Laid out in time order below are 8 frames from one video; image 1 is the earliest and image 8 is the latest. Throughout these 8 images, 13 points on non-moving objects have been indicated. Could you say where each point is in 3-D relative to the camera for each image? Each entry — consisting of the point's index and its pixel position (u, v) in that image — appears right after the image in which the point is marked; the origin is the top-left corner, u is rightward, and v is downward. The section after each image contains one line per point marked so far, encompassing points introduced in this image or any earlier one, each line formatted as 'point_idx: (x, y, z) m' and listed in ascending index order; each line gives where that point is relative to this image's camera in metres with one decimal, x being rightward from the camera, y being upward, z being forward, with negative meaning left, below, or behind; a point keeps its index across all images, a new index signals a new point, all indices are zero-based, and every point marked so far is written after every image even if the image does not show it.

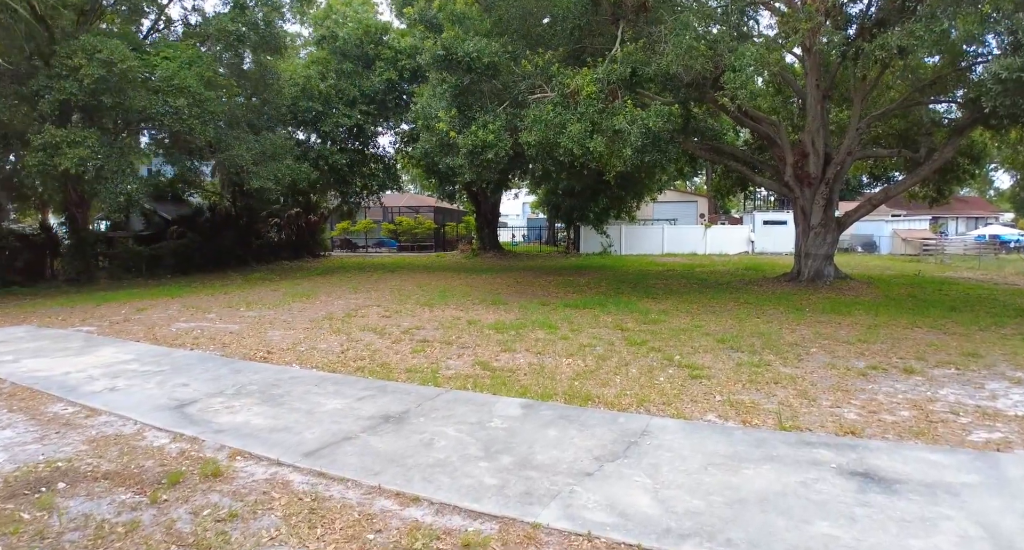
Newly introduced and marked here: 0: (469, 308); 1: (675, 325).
0: (-0.9, -0.7, +12.8) m
1: (+2.6, -0.8, +10.2) m
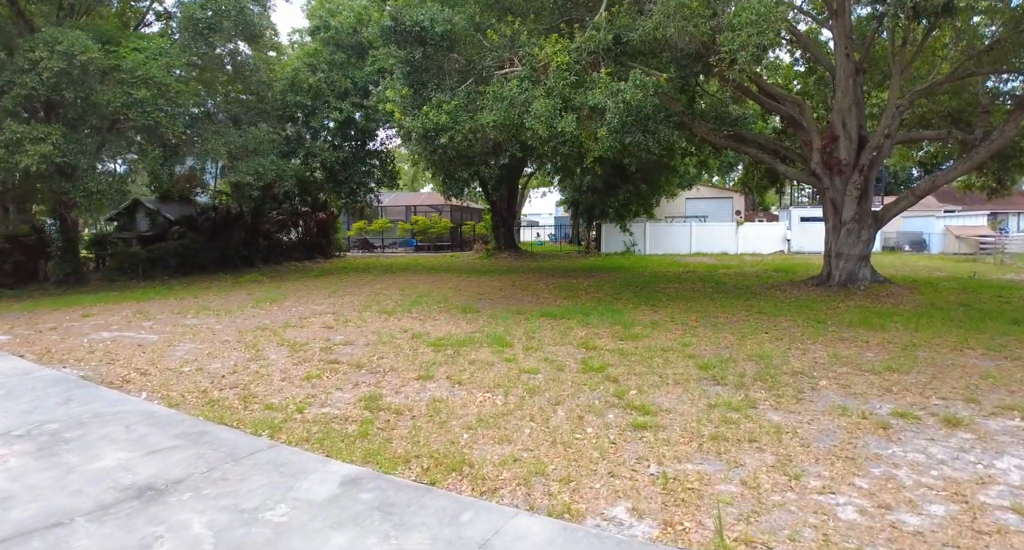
0: (-1.5, -0.8, +11.1) m
1: (+1.8, -0.9, +8.2) m
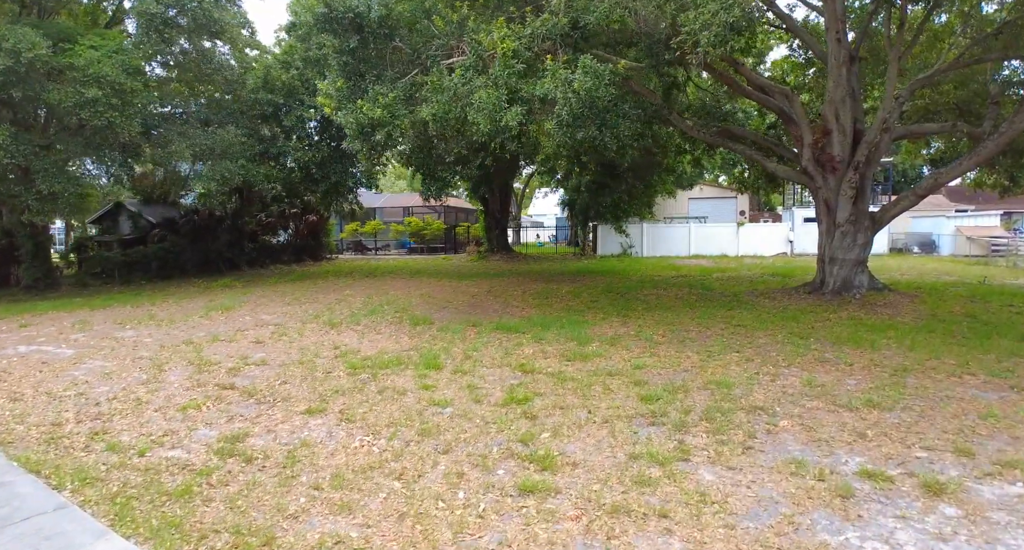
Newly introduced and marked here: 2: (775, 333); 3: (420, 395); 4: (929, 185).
0: (-2.2, -0.9, +10.0) m
1: (+1.0, -1.0, +7.2) m
2: (+3.5, -0.8, +8.5) m
3: (-0.9, -1.2, +6.1) m
4: (+6.8, +1.4, +10.4) m
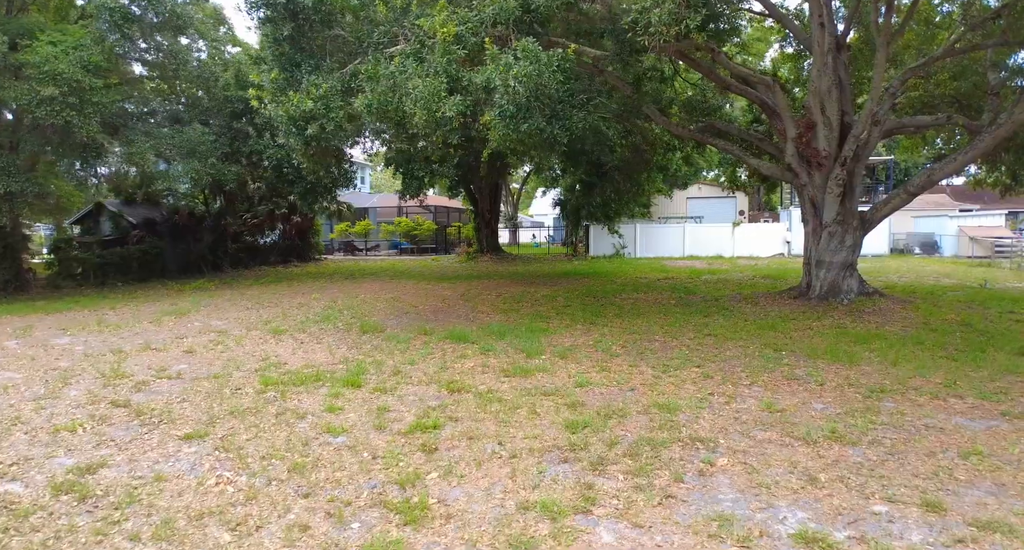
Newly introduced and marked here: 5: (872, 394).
0: (-2.9, -1.0, +9.3) m
1: (+0.3, -1.0, +6.4) m
2: (+2.8, -0.8, +7.6) m
3: (-1.6, -1.2, +5.3) m
4: (+6.2, +1.4, +9.6) m
5: (+3.0, -1.0, +5.4) m
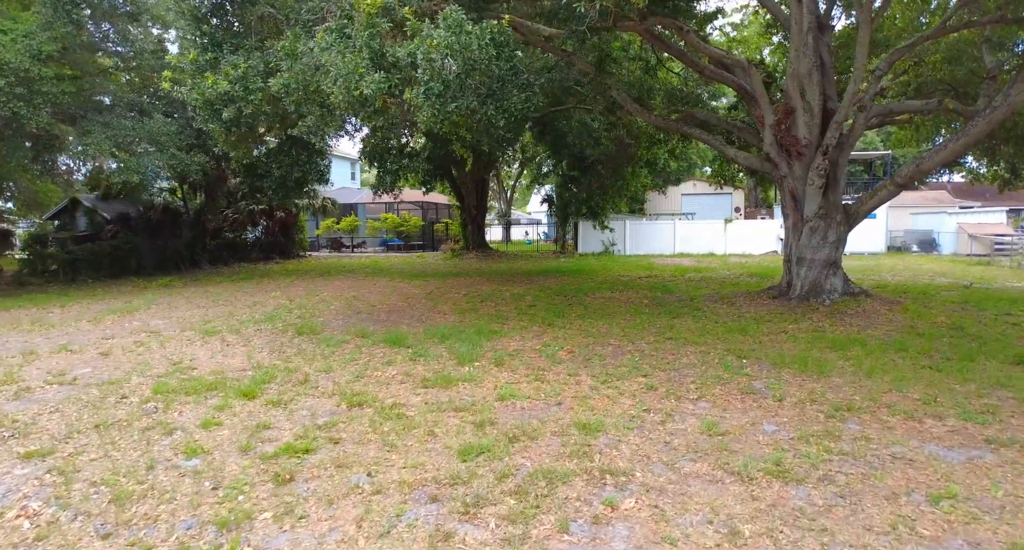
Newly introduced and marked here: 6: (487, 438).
0: (-3.6, -0.9, +8.5) m
1: (-0.4, -1.0, +5.6) m
2: (+2.1, -0.8, +6.8) m
3: (-2.3, -1.2, +4.5) m
4: (+5.5, +1.4, +8.7) m
5: (+2.3, -1.0, +4.6) m
6: (-0.1, -1.1, +4.2) m
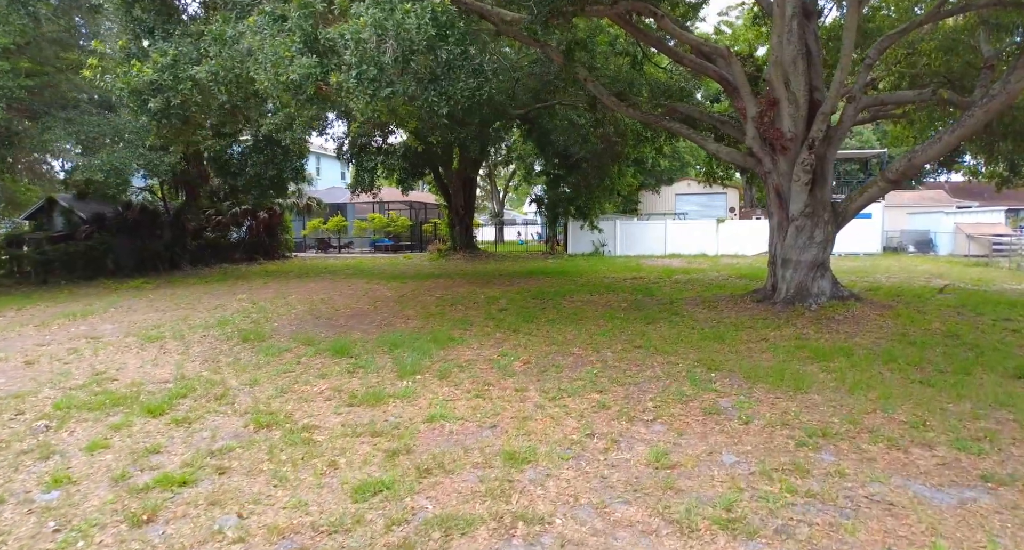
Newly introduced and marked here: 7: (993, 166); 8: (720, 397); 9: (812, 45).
0: (-4.0, -0.9, +7.9) m
1: (-0.9, -1.0, +4.9) m
2: (+1.6, -0.8, +6.2) m
3: (-2.8, -1.2, +3.9) m
4: (+5.0, +1.4, +8.1) m
5: (+1.8, -1.0, +4.0) m
6: (-0.6, -1.1, +3.6) m
7: (+9.4, +2.1, +12.5) m
8: (+1.6, -0.9, +4.9) m
9: (+4.2, +3.2, +8.9) m
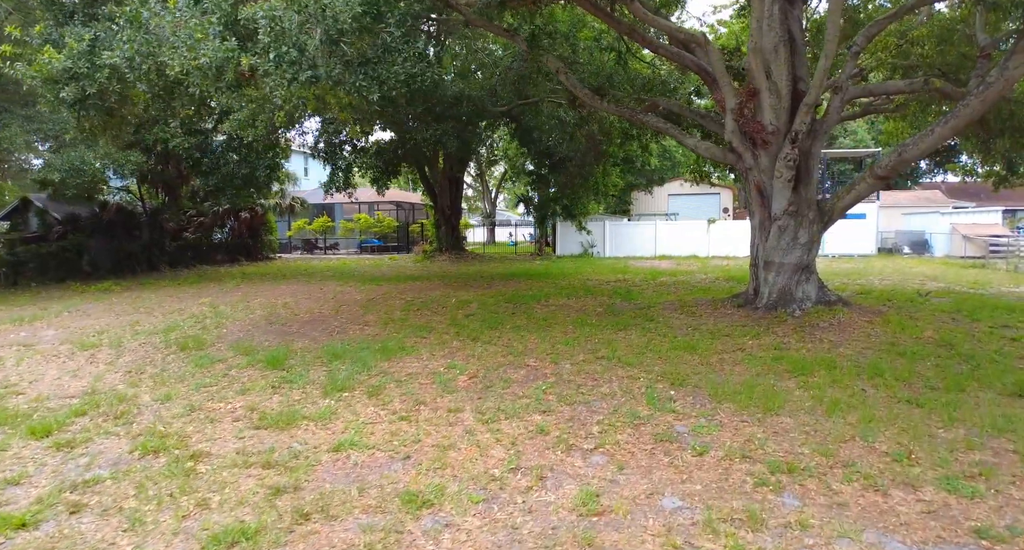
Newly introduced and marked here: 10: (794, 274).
0: (-4.5, -1.0, +7.2) m
1: (-1.3, -1.1, +4.3) m
2: (+1.1, -0.9, +5.6) m
3: (-3.3, -1.2, +3.2) m
4: (+4.5, +1.3, +7.5) m
5: (+1.3, -1.0, +3.4) m
6: (-1.1, -1.1, +3.0) m
7: (+8.9, +2.1, +11.9) m
8: (+1.1, -1.0, +4.3) m
9: (+3.7, +3.2, +8.3) m
10: (+3.6, 0.0, +8.2) m
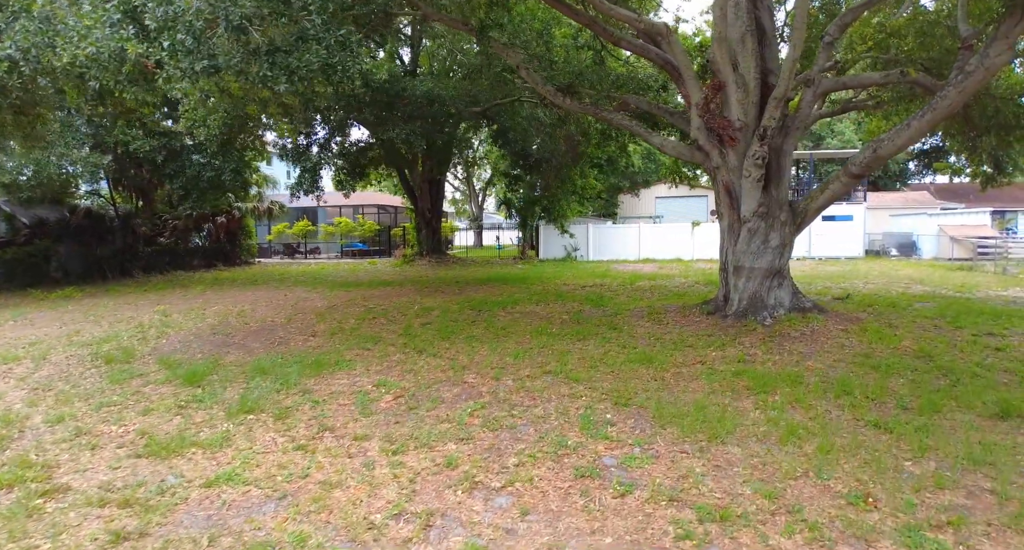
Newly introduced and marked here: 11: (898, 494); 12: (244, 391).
0: (-5.1, -1.0, +6.7) m
1: (-1.9, -1.1, +3.7) m
2: (+0.6, -0.9, +5.0) m
3: (-3.8, -1.3, +2.7) m
4: (+3.9, +1.3, +7.0) m
5: (+0.8, -1.1, +2.8) m
6: (-1.6, -1.2, +2.4) m
7: (+8.3, +2.0, +11.4) m
8: (+0.6, -1.0, +3.8) m
9: (+3.1, +3.1, +7.8) m
10: (+3.1, 0.0, +7.7) m
11: (+1.8, -1.0, +3.0) m
12: (-2.2, -1.0, +5.5) m
